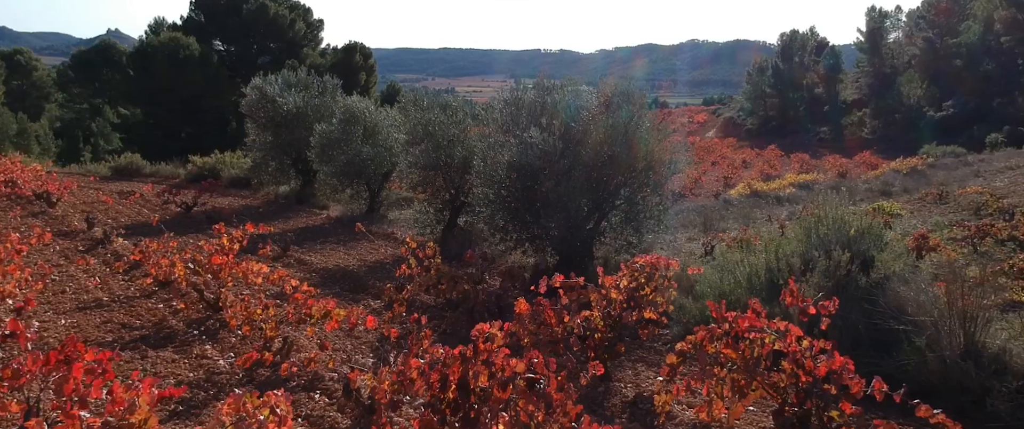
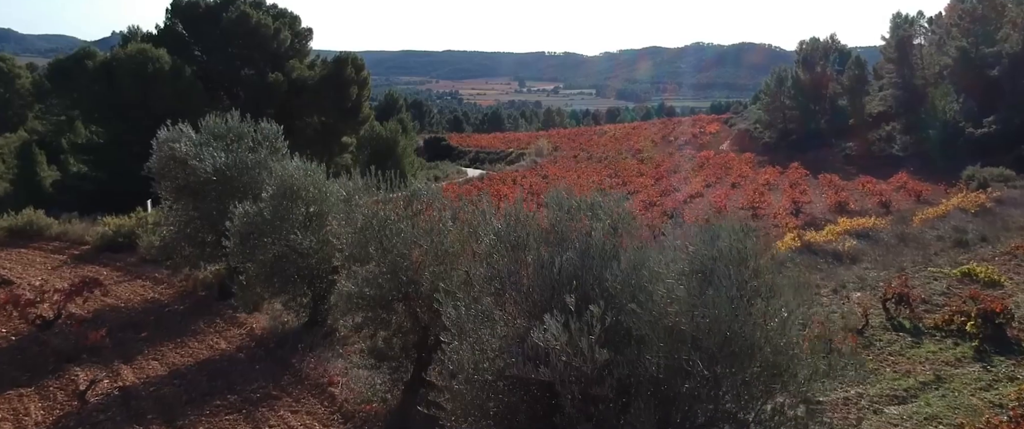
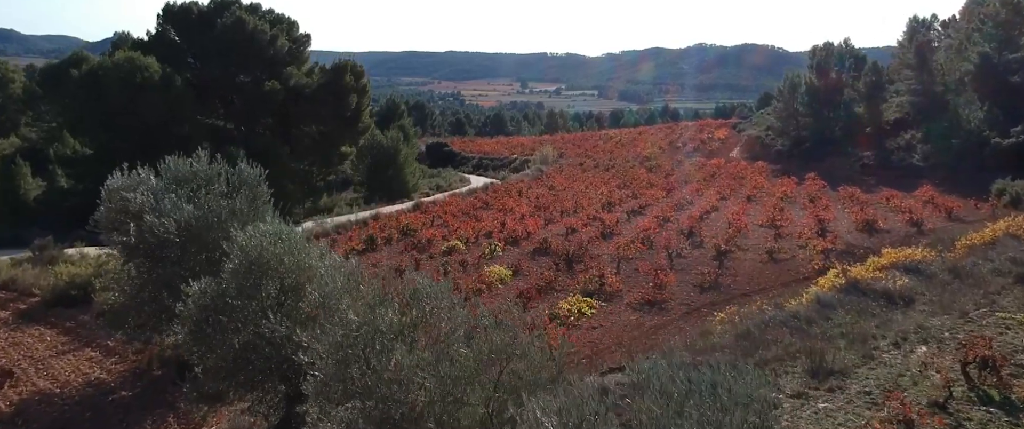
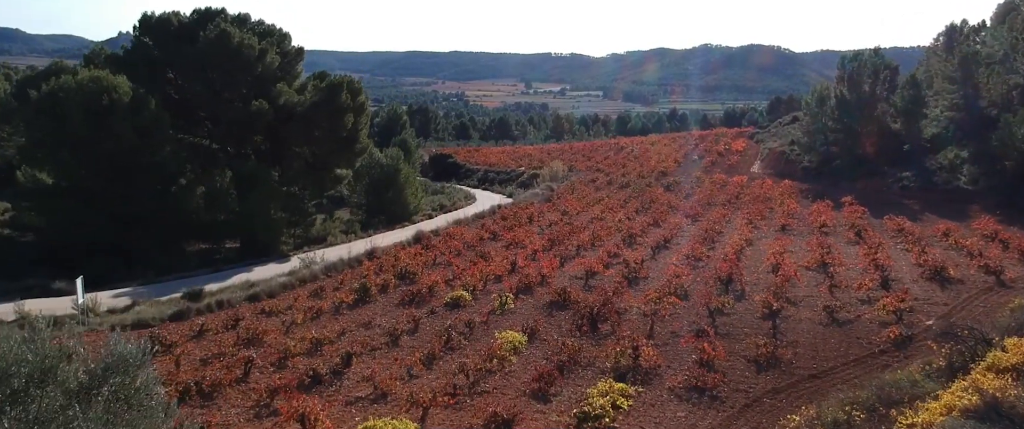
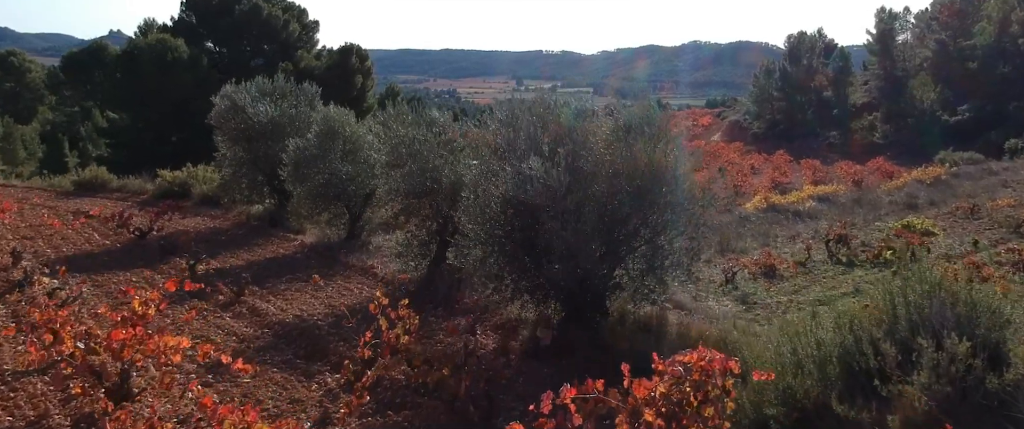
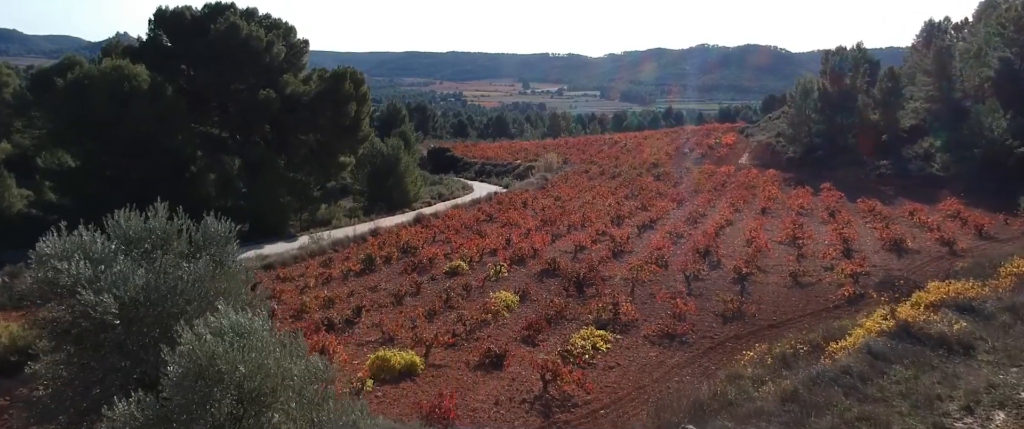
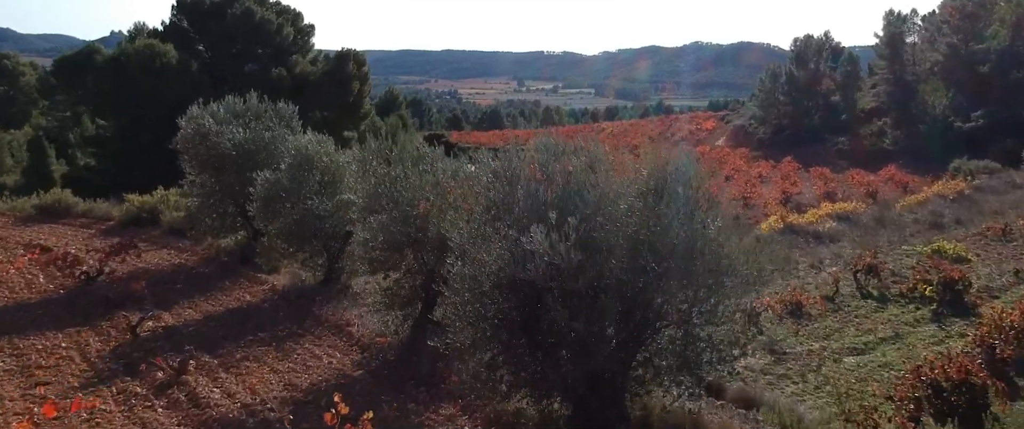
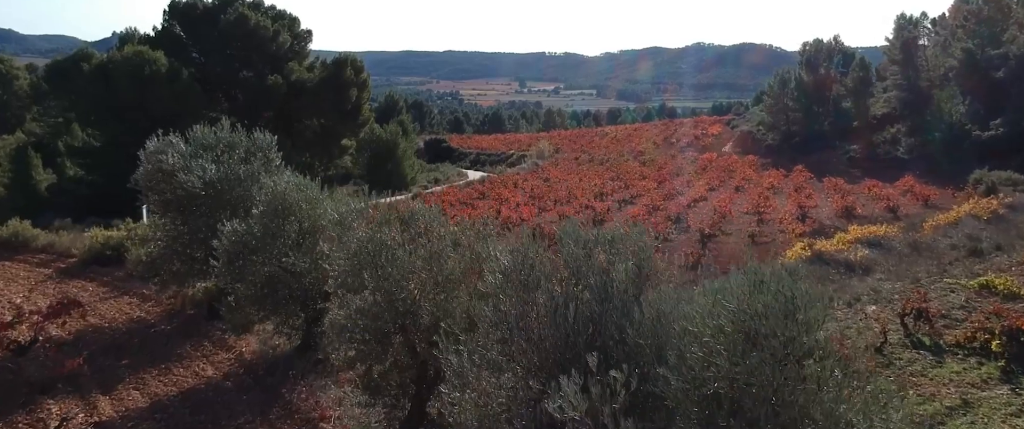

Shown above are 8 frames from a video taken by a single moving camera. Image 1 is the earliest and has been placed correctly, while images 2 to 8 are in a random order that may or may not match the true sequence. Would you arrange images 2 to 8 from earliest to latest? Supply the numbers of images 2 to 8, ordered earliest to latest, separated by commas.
5, 7, 2, 8, 3, 6, 4
